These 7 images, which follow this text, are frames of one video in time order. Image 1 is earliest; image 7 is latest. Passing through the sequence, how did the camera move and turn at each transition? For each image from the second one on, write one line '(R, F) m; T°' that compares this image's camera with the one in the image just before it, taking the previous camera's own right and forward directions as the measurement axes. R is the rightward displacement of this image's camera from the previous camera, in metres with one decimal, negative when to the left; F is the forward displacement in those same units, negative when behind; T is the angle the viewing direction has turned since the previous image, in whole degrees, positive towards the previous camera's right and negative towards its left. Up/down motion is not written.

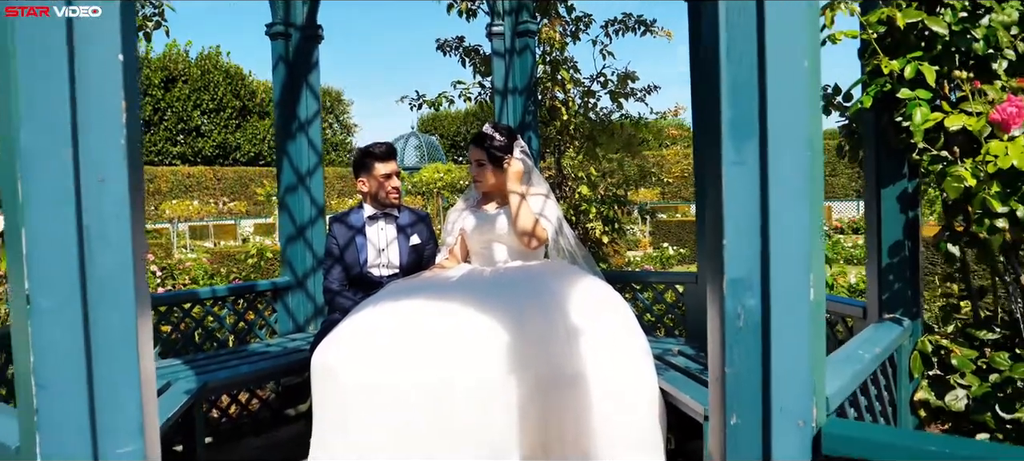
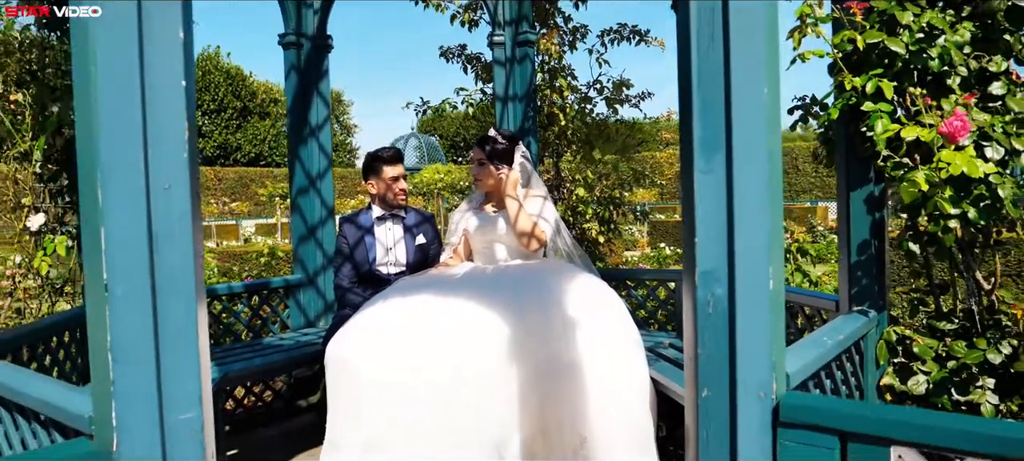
(0.0, -0.2) m; 0°
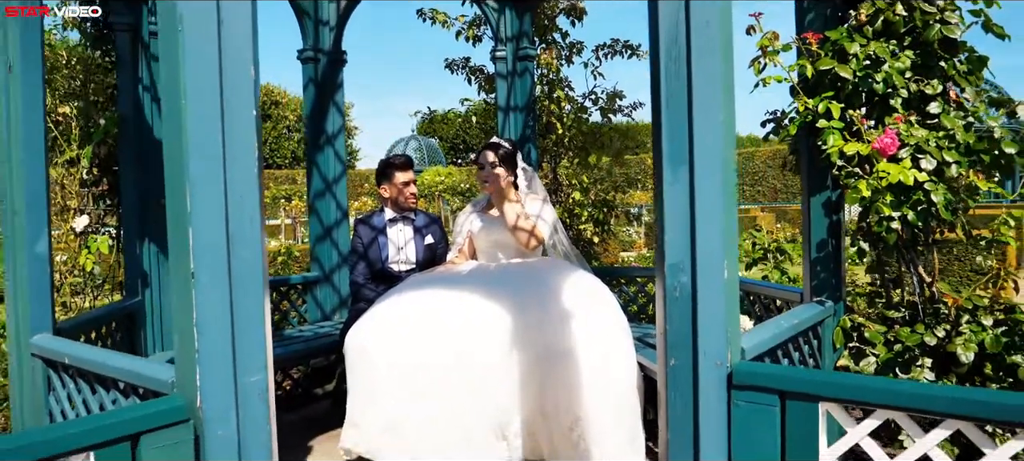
(0.0, -0.3) m; 0°
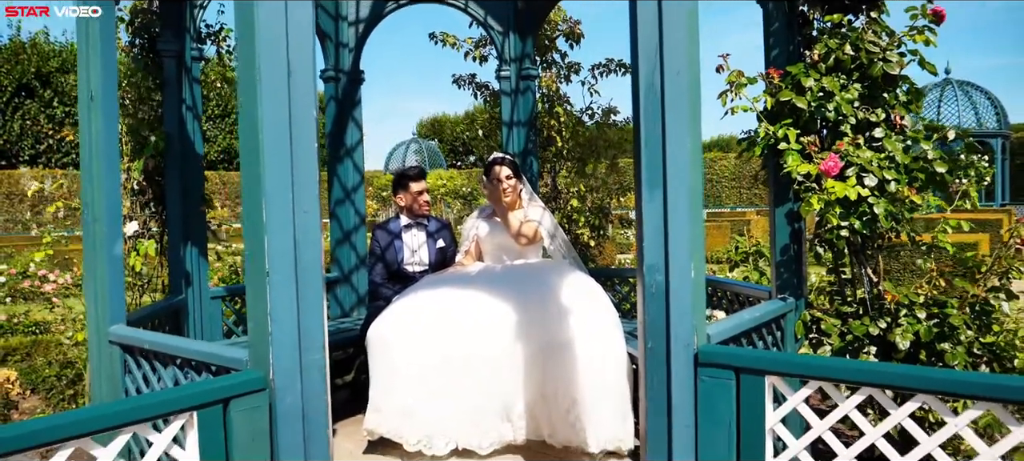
(0.0, -0.4) m; 0°
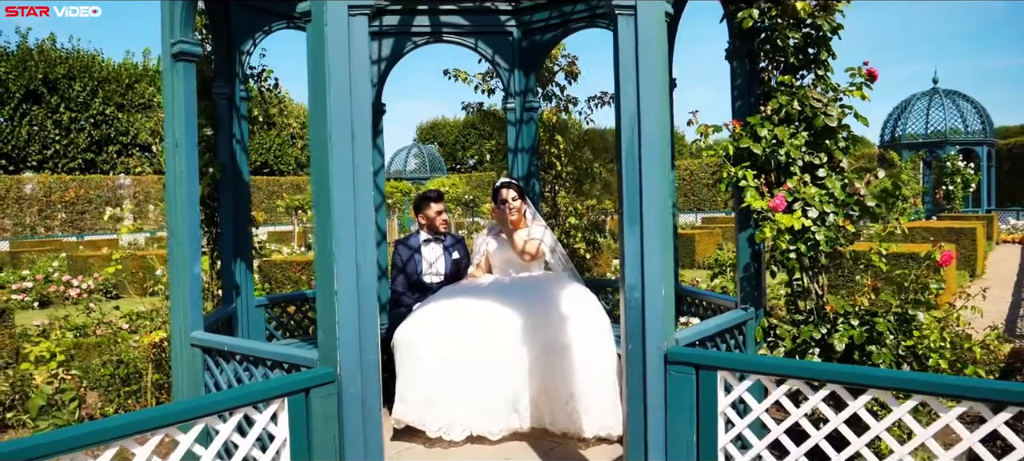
(0.0, -0.6) m; 0°
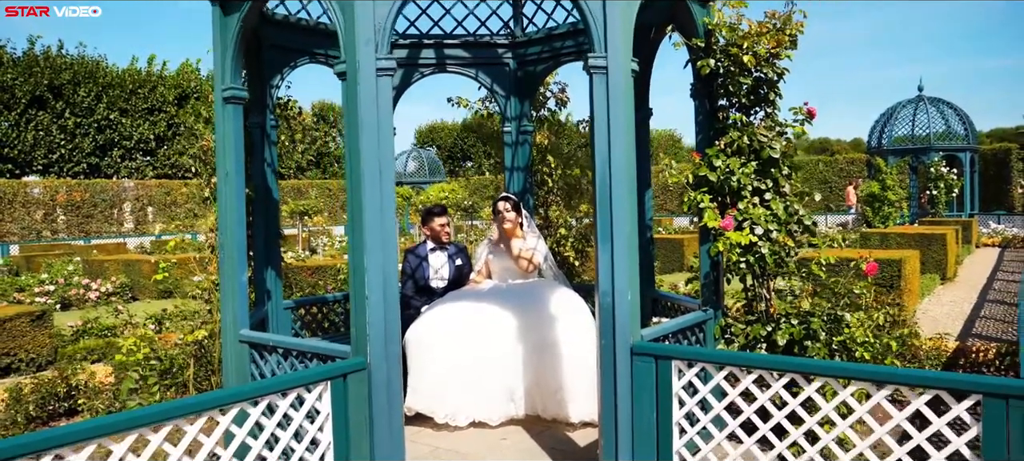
(0.0, -0.6) m; 0°
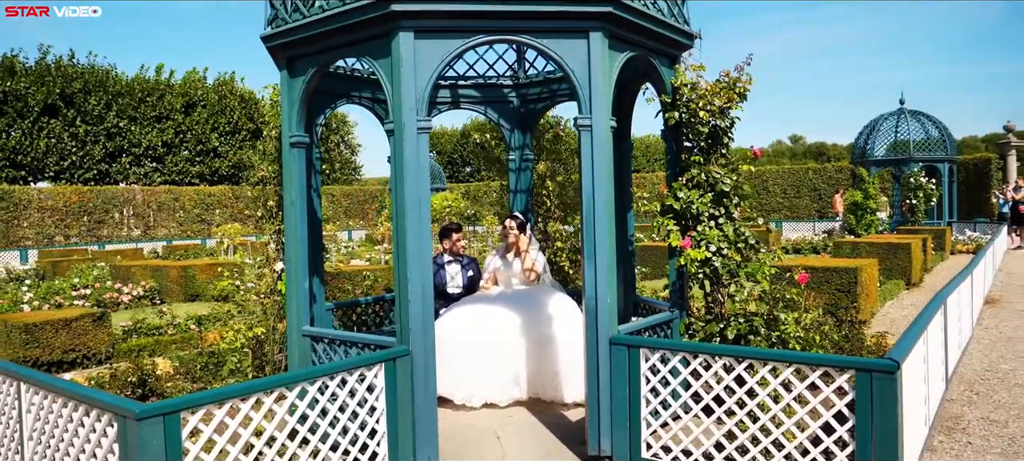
(-0.1, -1.0) m; 0°
